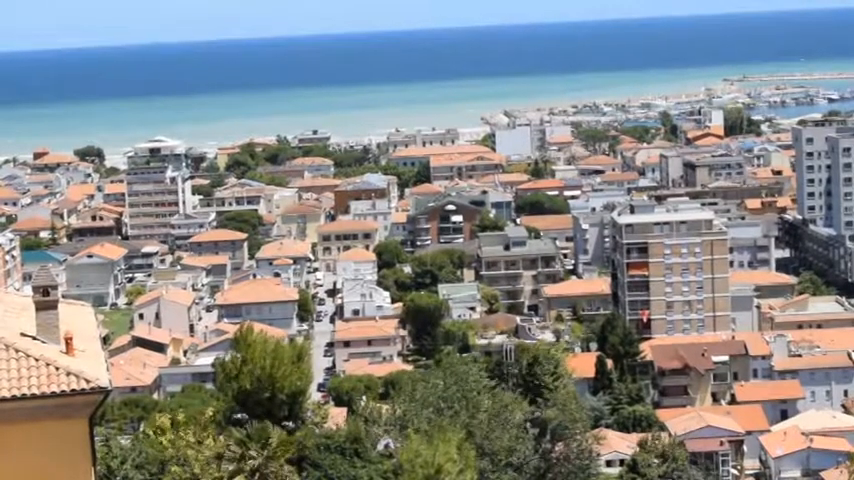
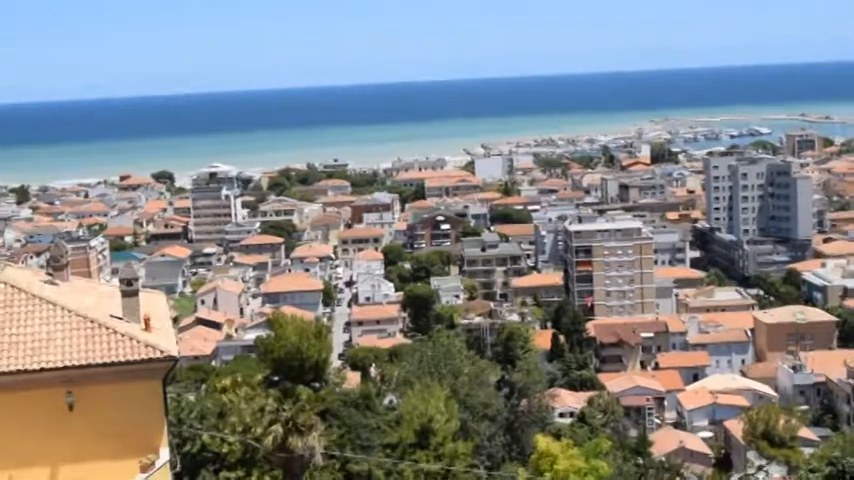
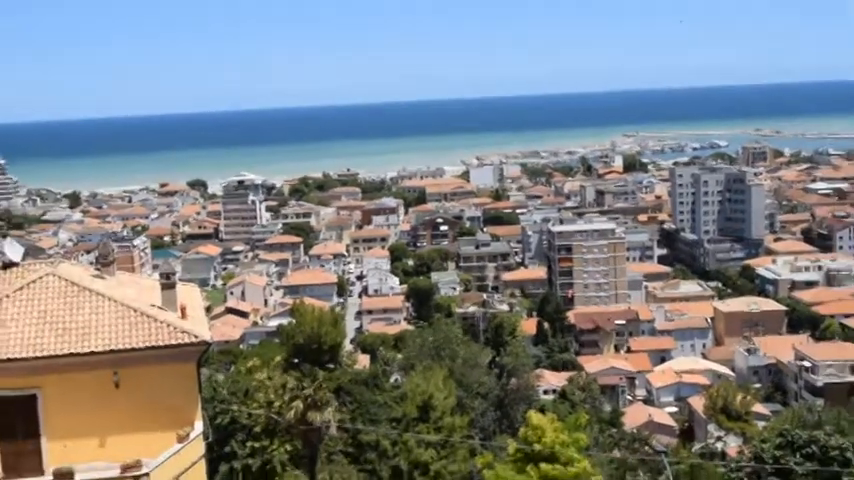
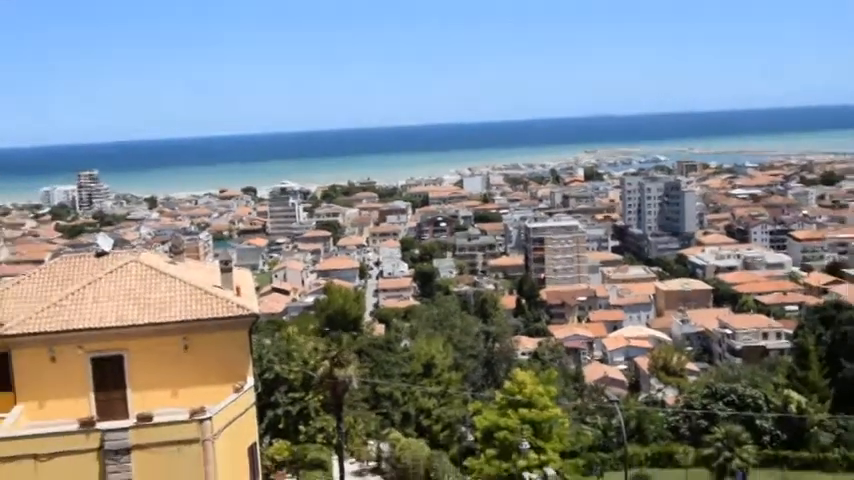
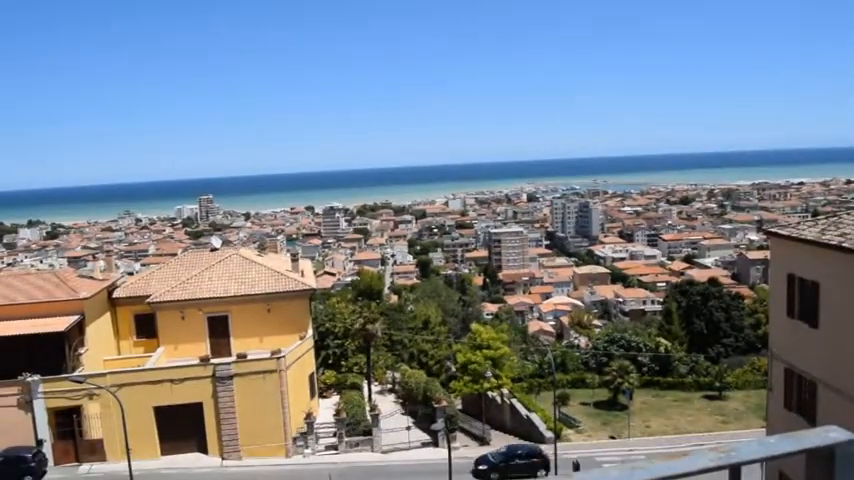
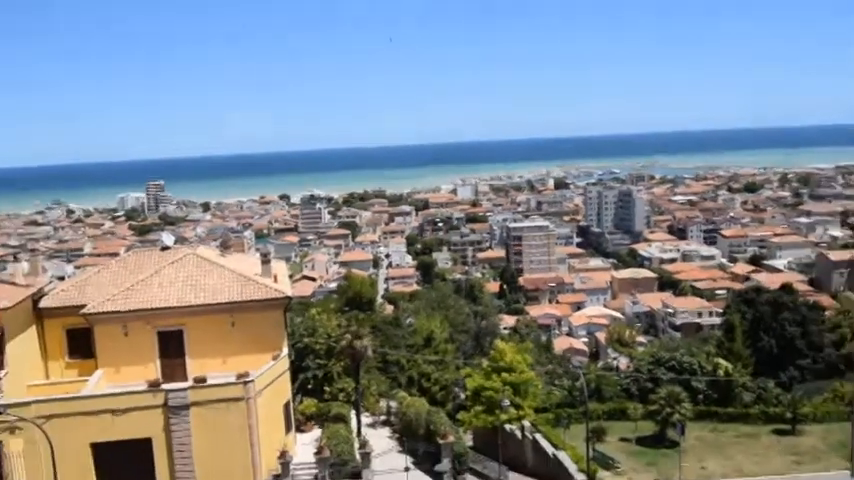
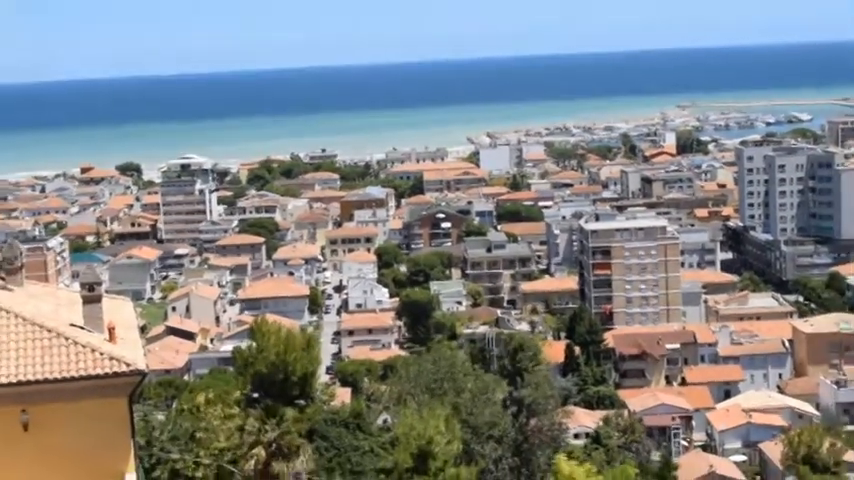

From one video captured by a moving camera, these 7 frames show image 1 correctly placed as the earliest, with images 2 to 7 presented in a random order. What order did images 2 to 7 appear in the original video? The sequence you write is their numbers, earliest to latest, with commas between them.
7, 2, 3, 4, 6, 5
